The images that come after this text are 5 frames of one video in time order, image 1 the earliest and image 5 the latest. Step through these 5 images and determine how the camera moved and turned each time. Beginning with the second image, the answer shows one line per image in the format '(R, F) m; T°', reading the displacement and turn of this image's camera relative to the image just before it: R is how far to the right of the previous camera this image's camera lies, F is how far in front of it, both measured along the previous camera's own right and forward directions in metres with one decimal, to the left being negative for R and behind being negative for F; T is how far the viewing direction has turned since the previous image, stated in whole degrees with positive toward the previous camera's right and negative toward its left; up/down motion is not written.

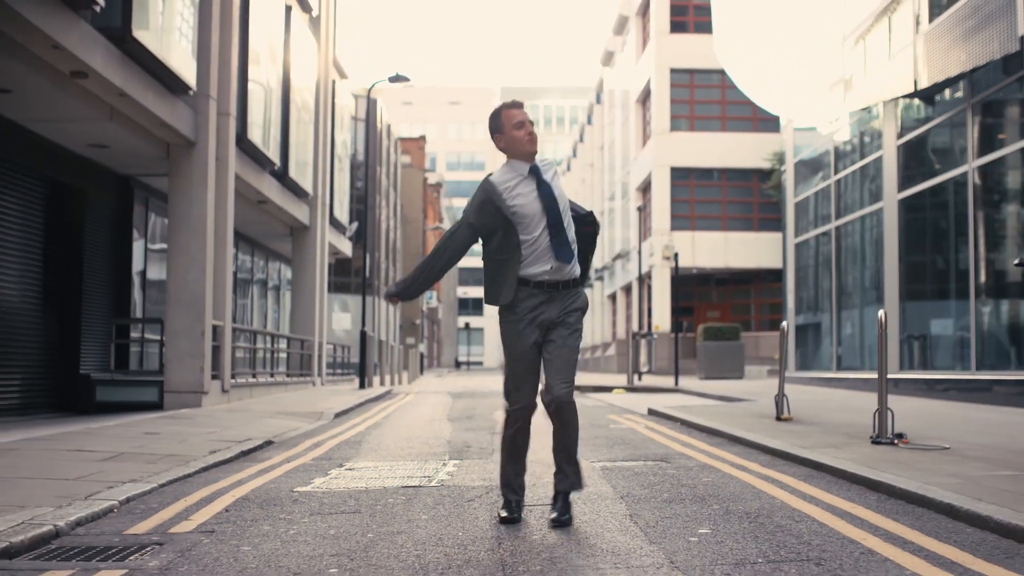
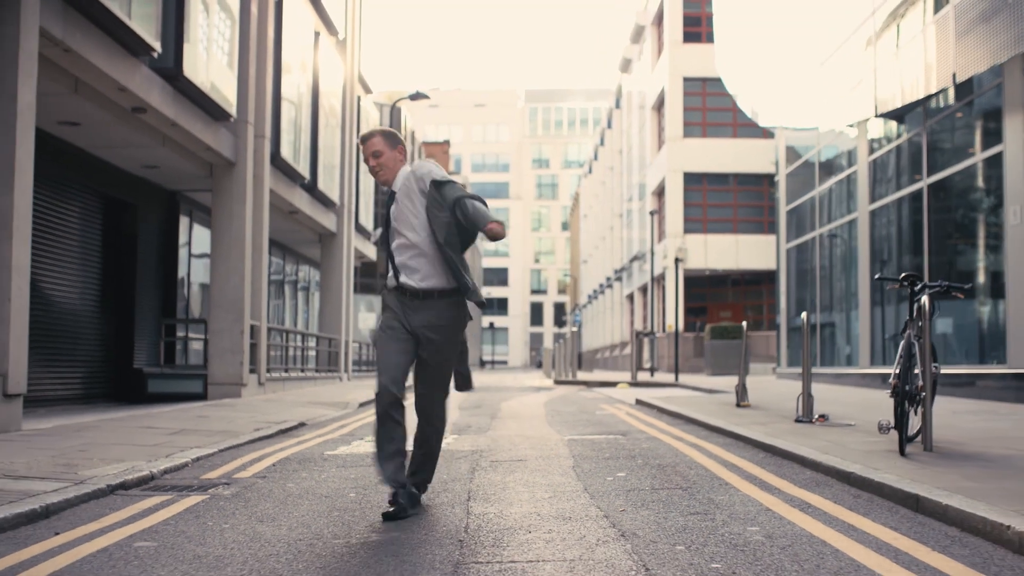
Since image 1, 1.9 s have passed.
(+0.3, -1.7) m; -2°
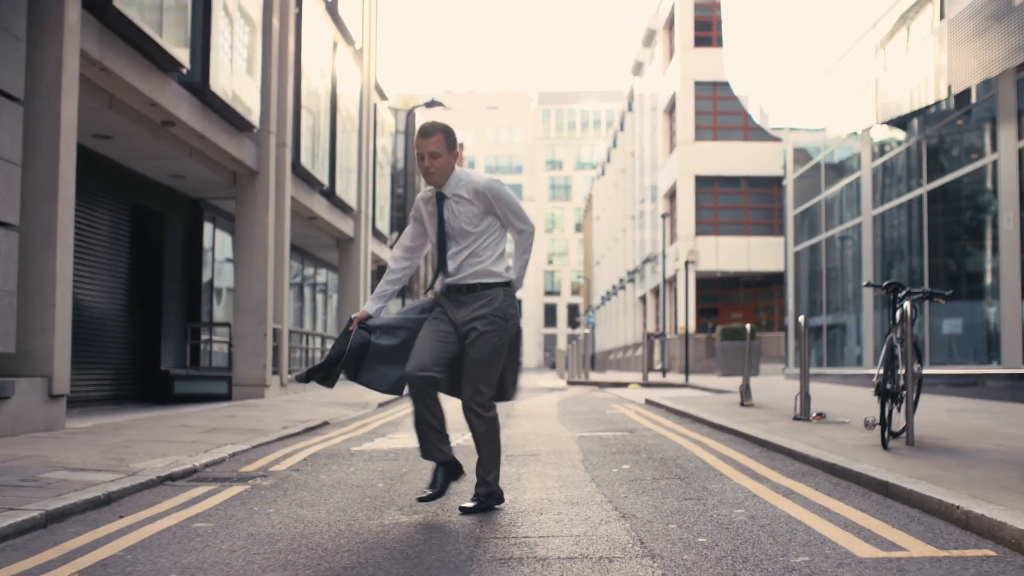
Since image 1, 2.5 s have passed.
(0.0, -0.5) m; -1°
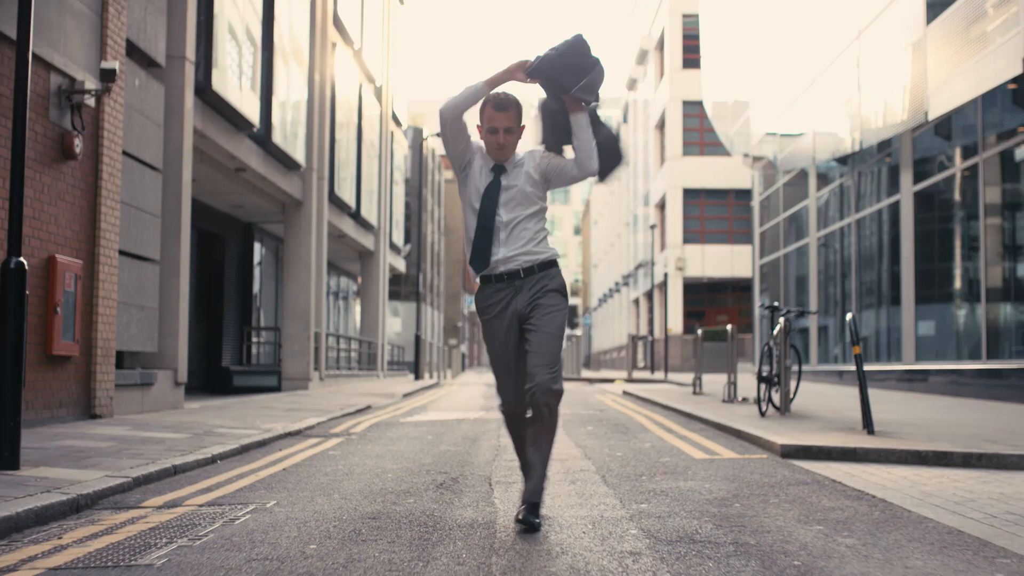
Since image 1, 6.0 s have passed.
(0.0, -3.4) m; 0°
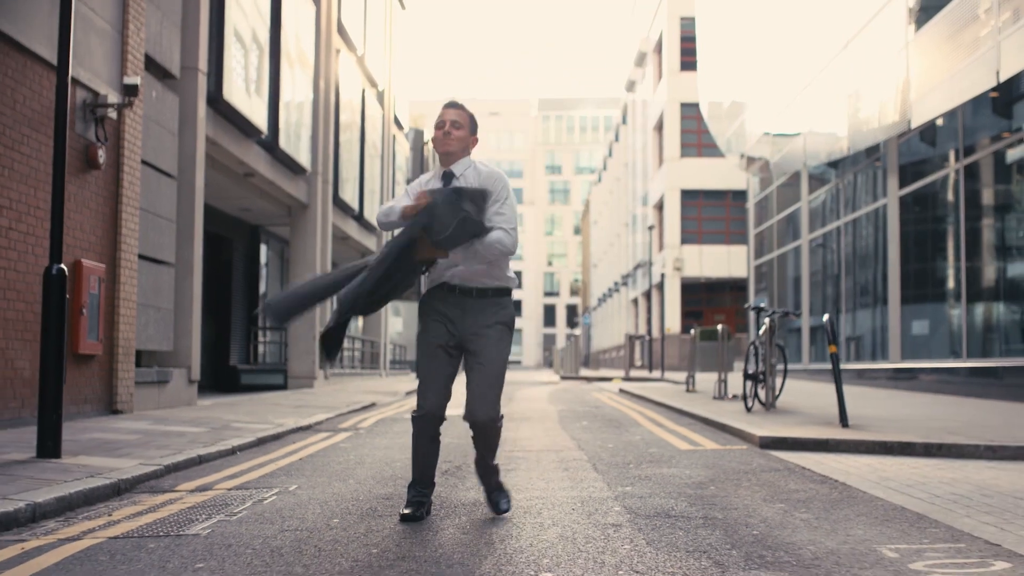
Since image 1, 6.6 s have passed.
(0.0, -0.6) m; 0°
